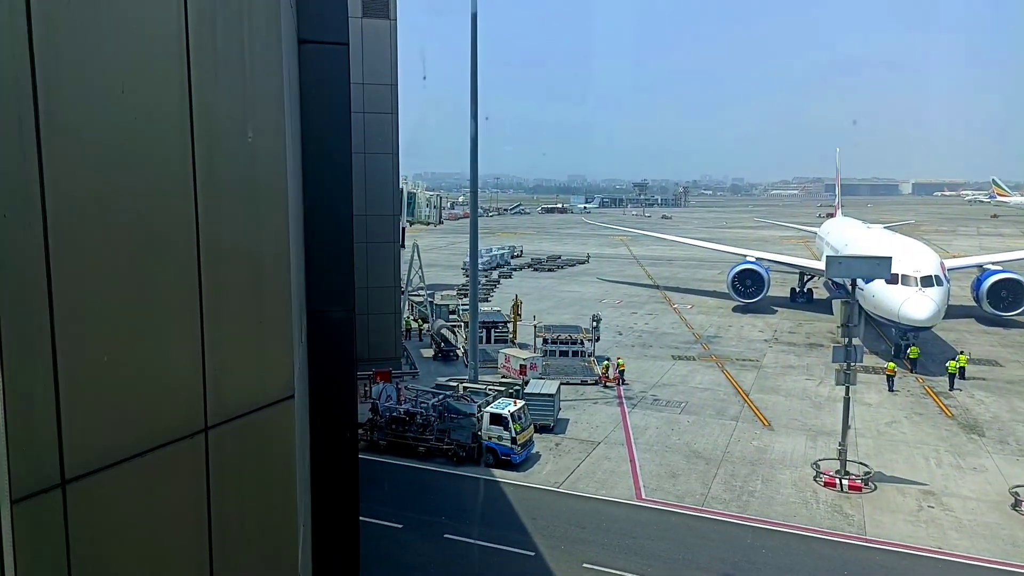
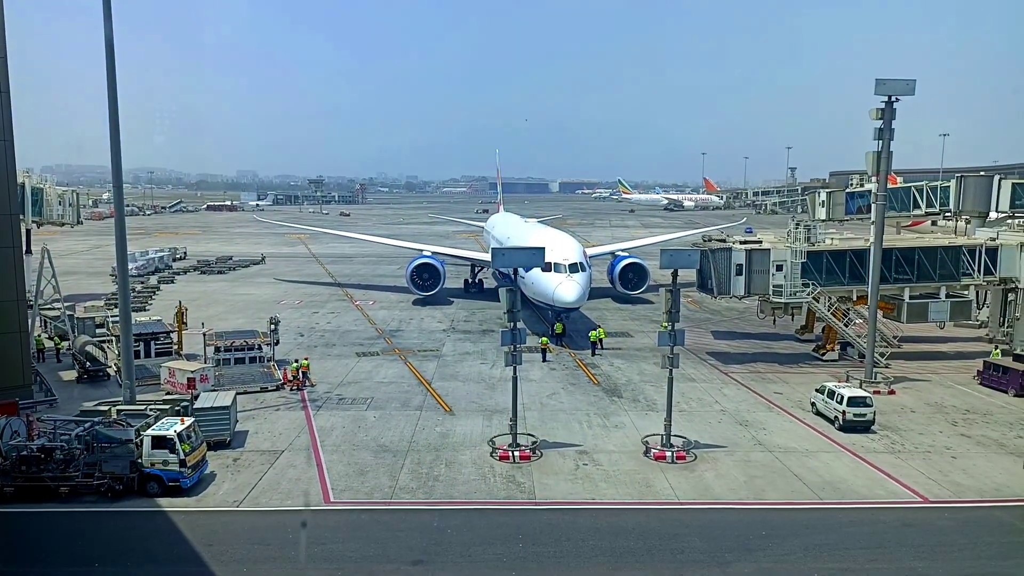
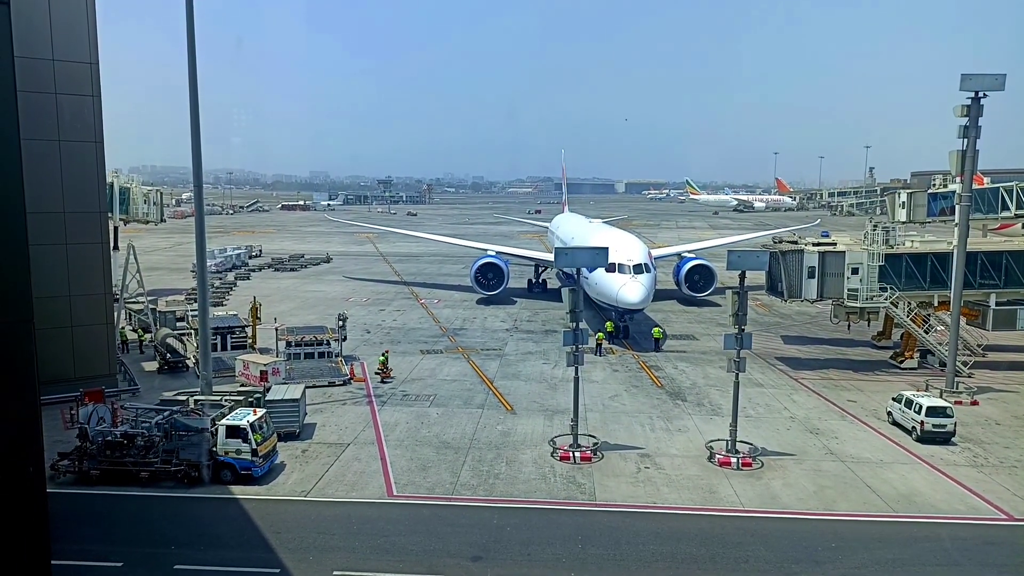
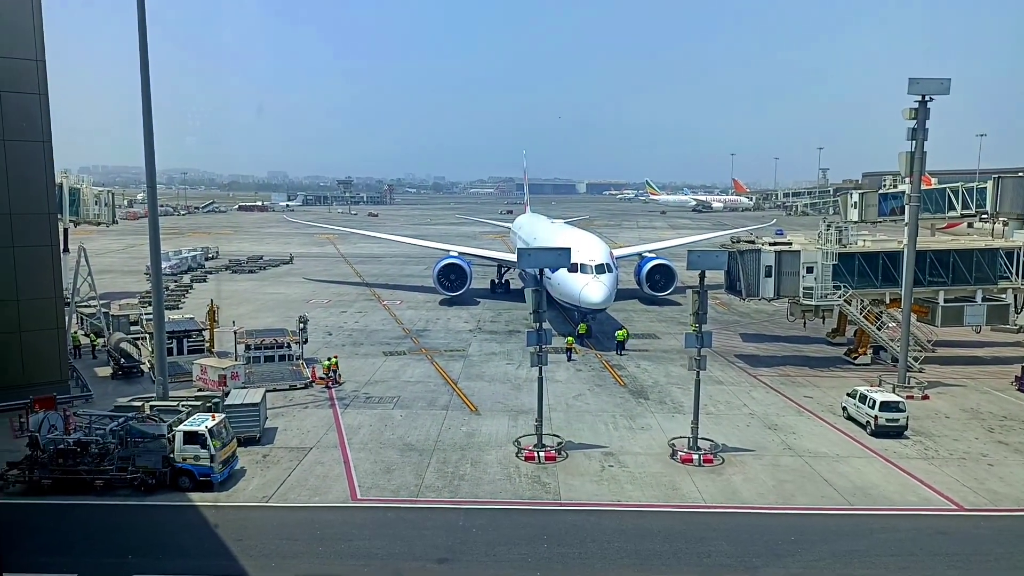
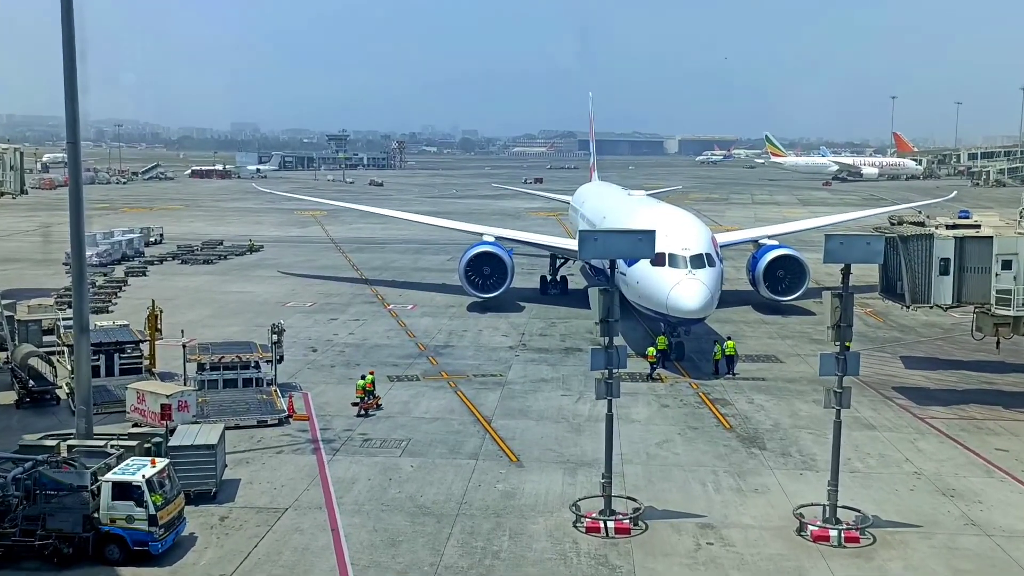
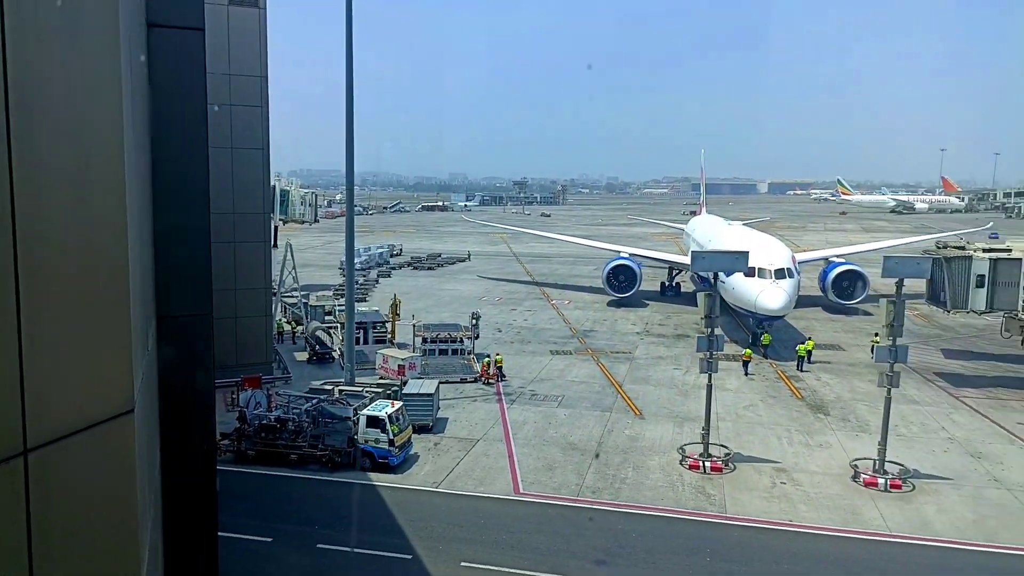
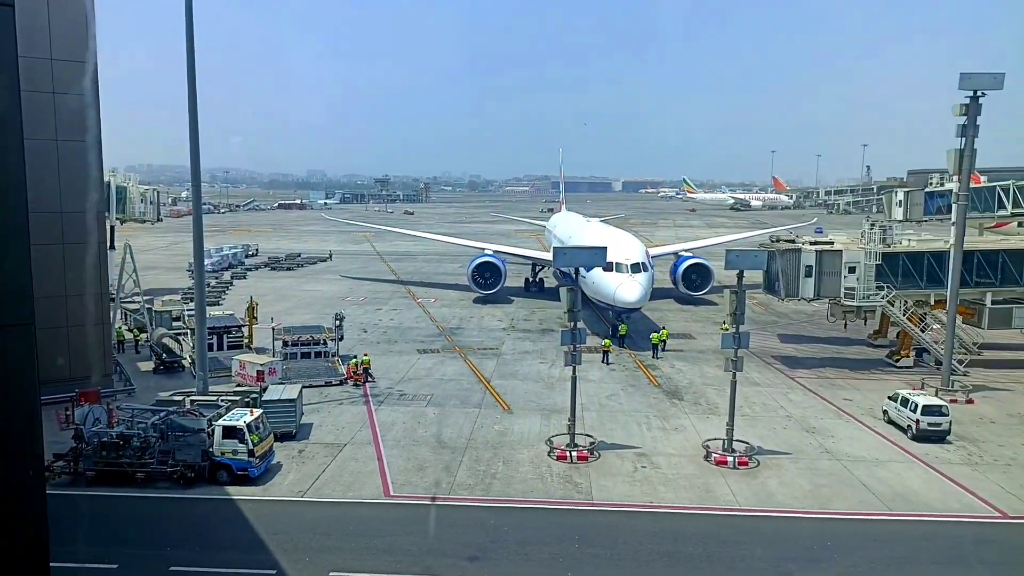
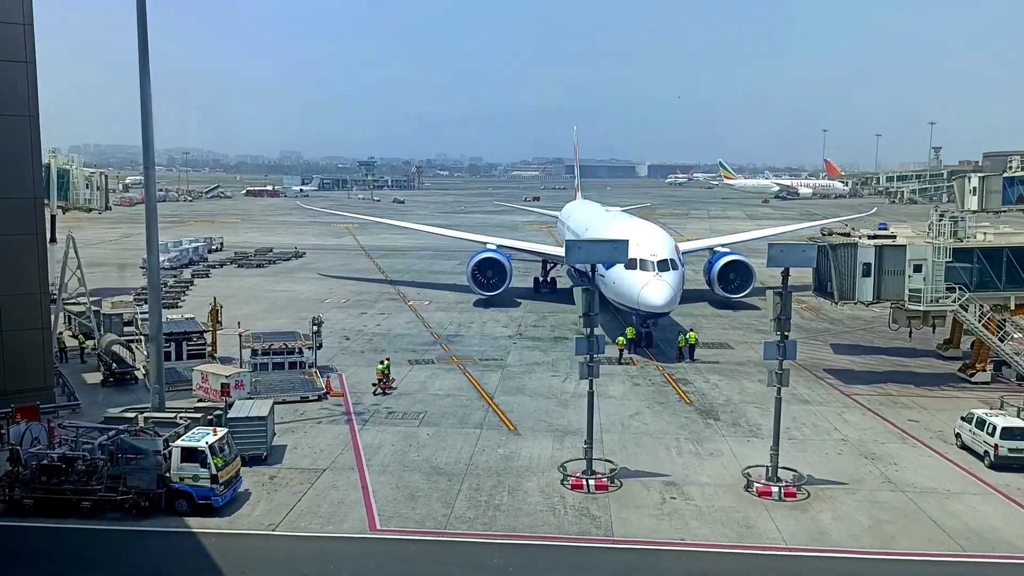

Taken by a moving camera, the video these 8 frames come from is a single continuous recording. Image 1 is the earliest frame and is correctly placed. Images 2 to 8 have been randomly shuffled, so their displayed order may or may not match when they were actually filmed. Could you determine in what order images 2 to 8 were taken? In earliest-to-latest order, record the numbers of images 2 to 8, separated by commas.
6, 7, 2, 4, 3, 8, 5
